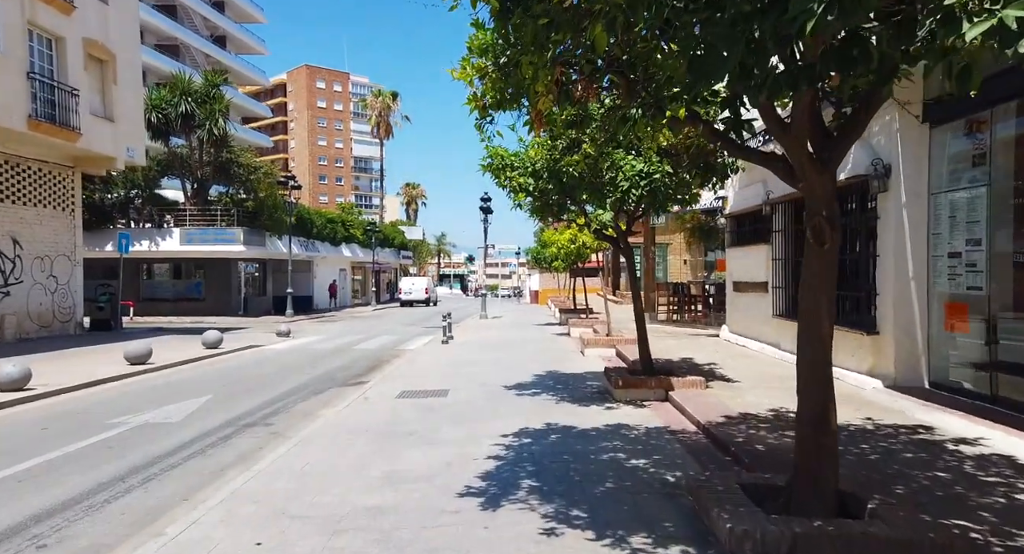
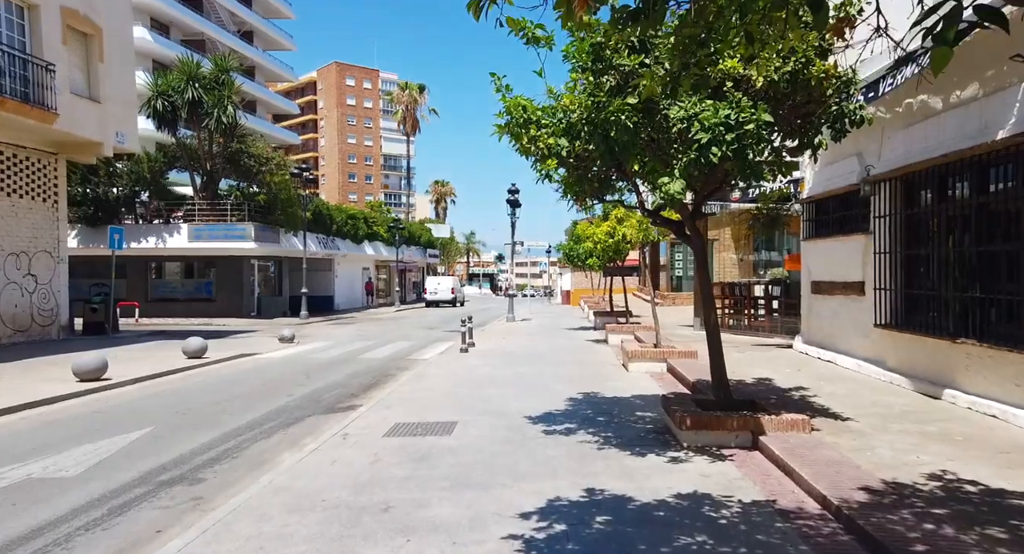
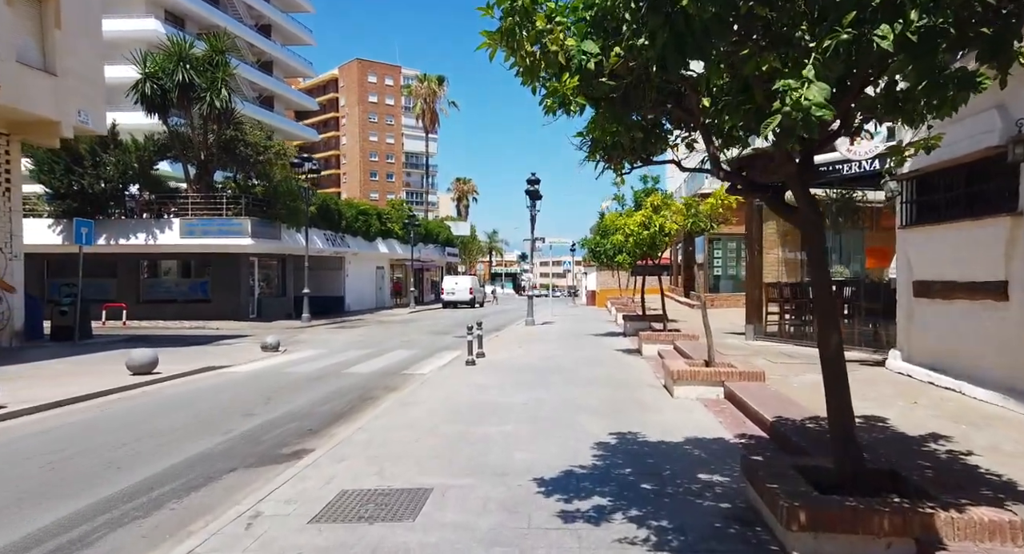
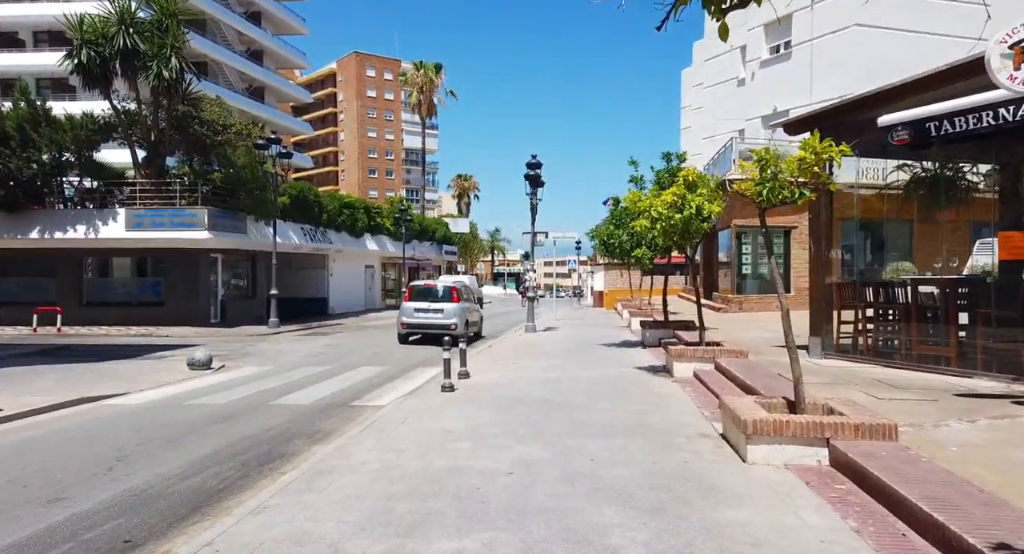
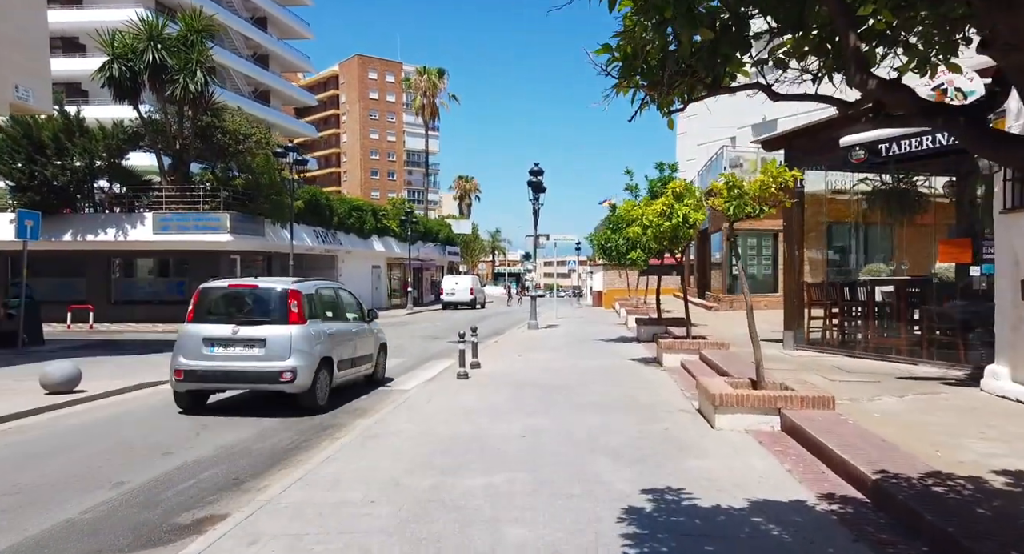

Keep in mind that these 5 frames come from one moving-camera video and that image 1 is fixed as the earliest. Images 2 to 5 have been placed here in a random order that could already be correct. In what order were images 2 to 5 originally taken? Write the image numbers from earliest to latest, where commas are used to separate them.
2, 3, 5, 4
